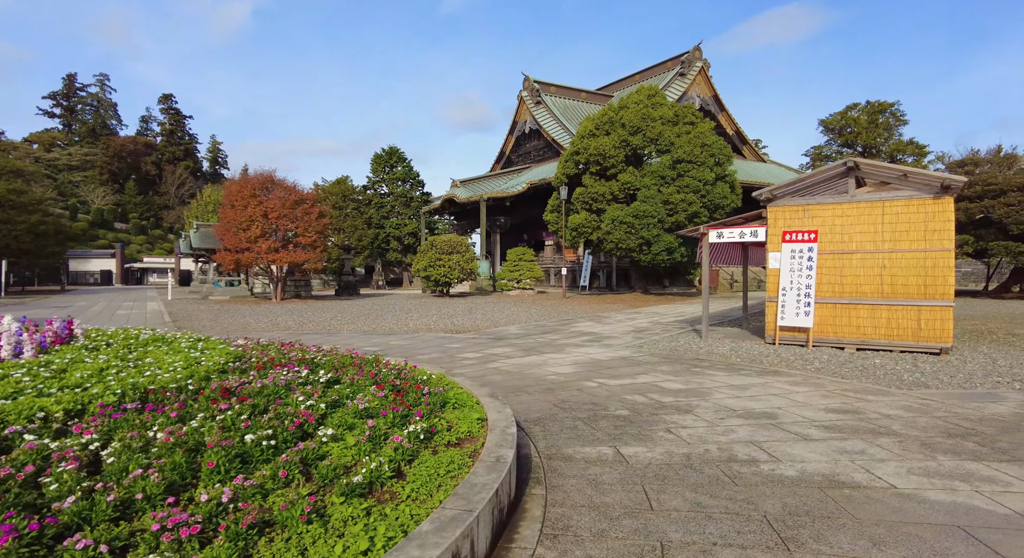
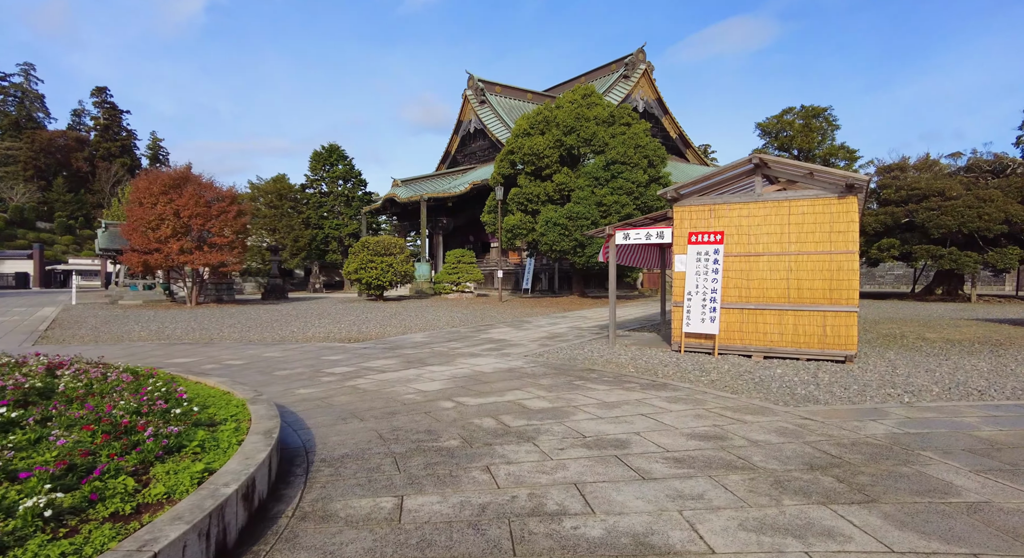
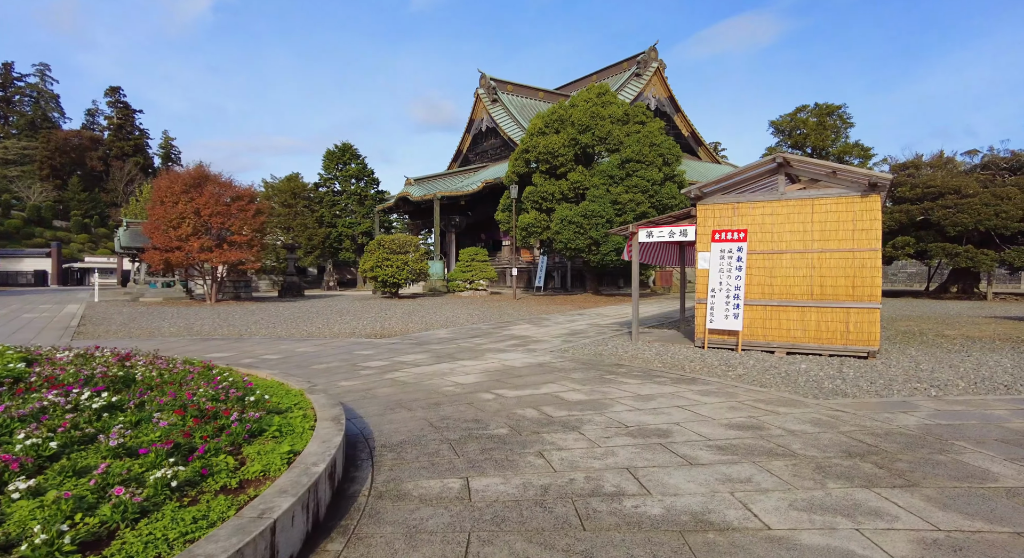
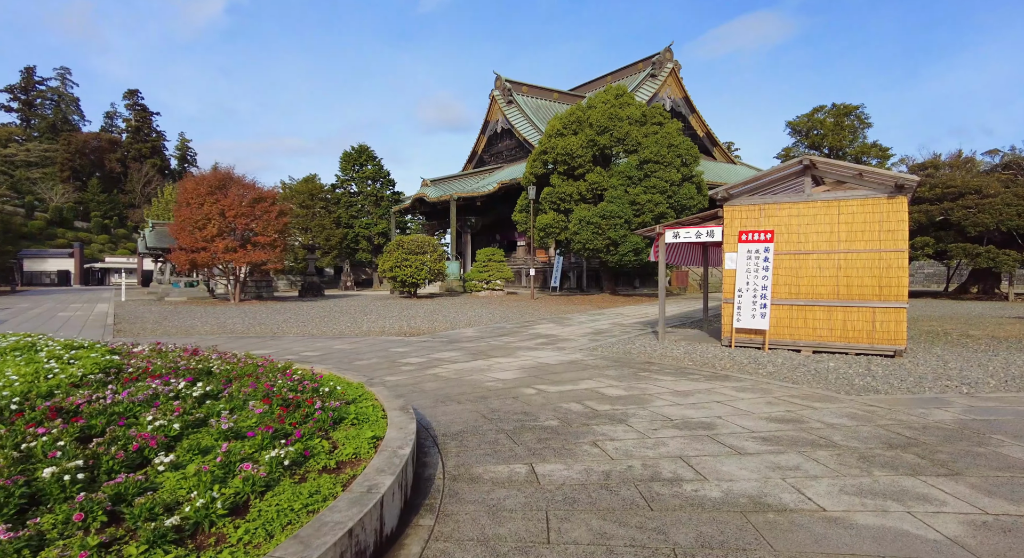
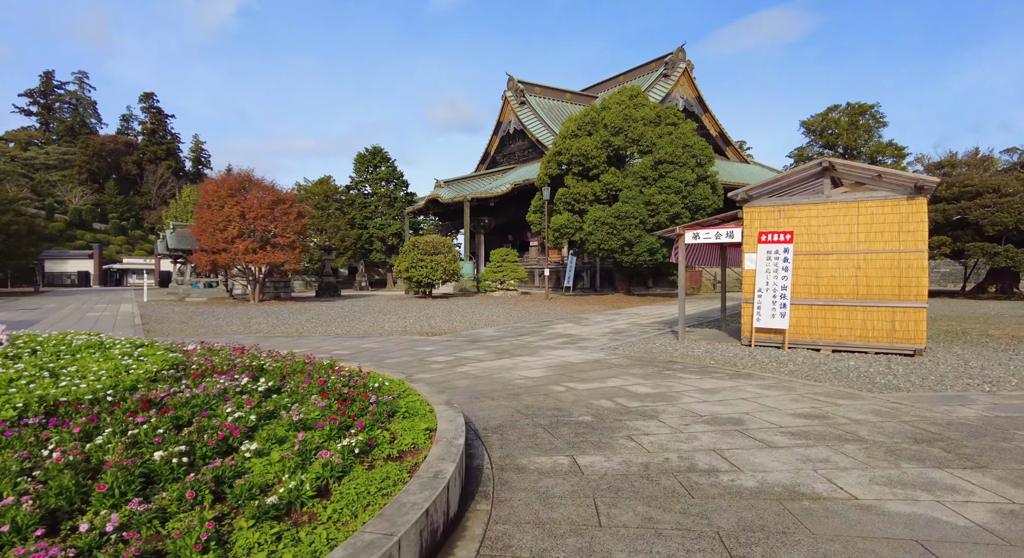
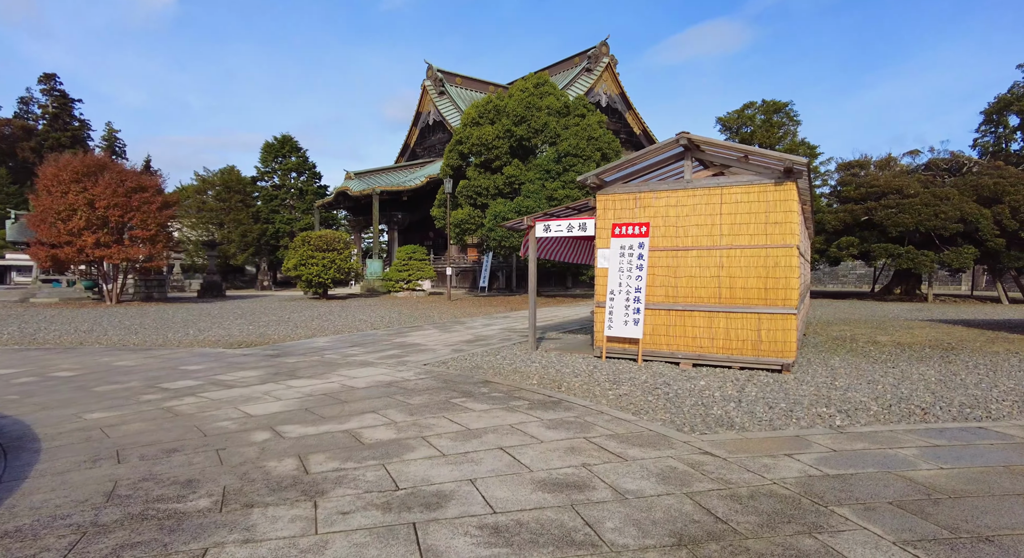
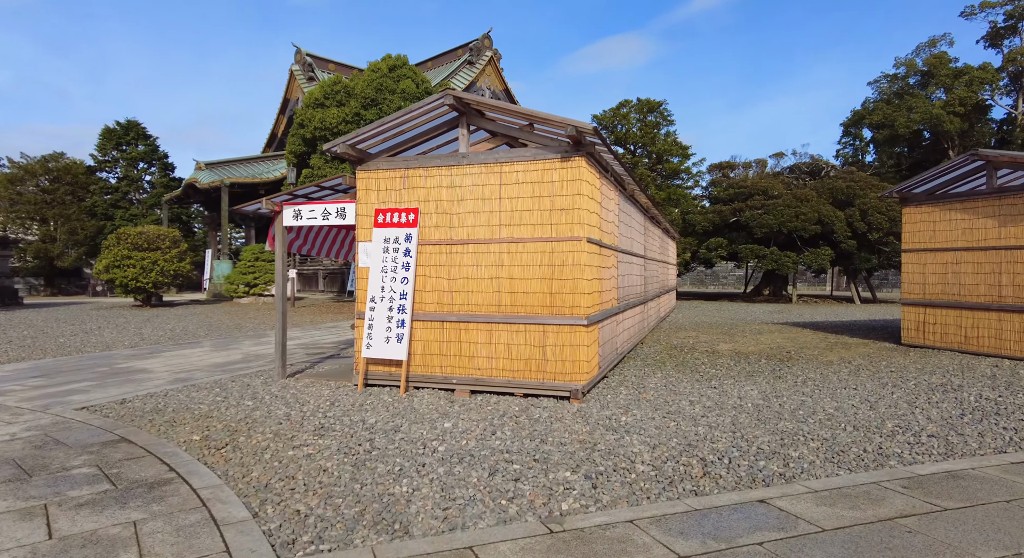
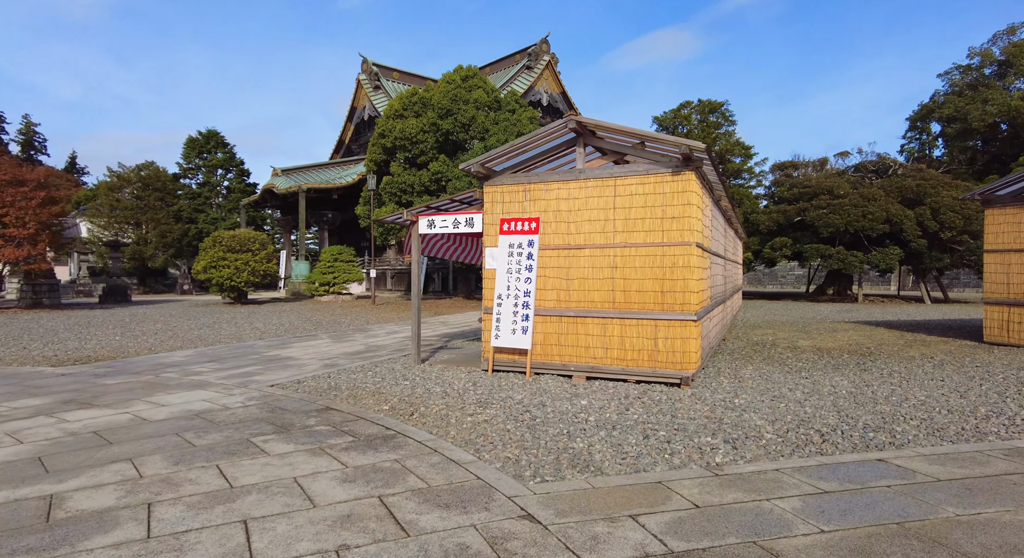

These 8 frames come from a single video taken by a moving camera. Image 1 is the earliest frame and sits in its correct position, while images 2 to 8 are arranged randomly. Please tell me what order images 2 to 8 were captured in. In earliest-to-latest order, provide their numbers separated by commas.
5, 4, 3, 2, 6, 8, 7
